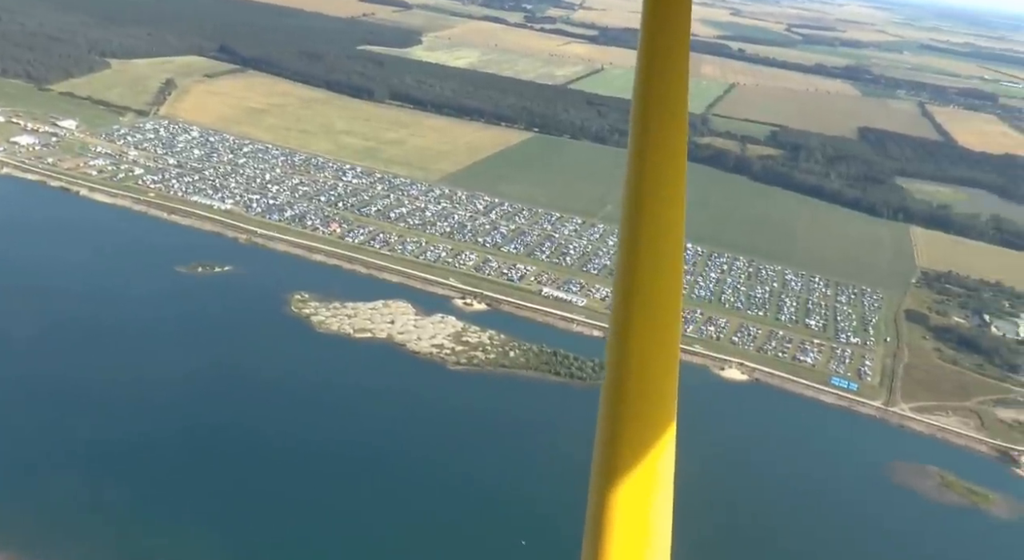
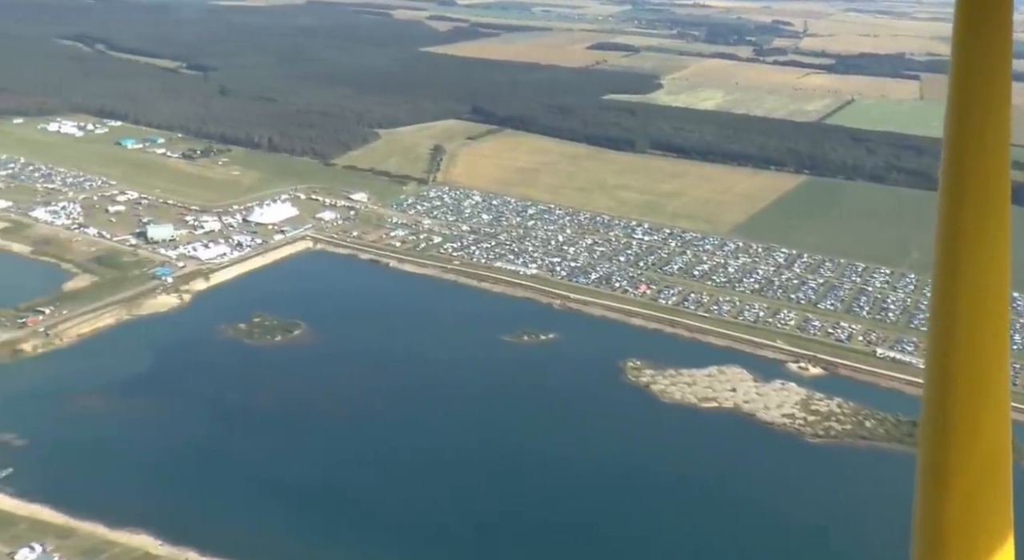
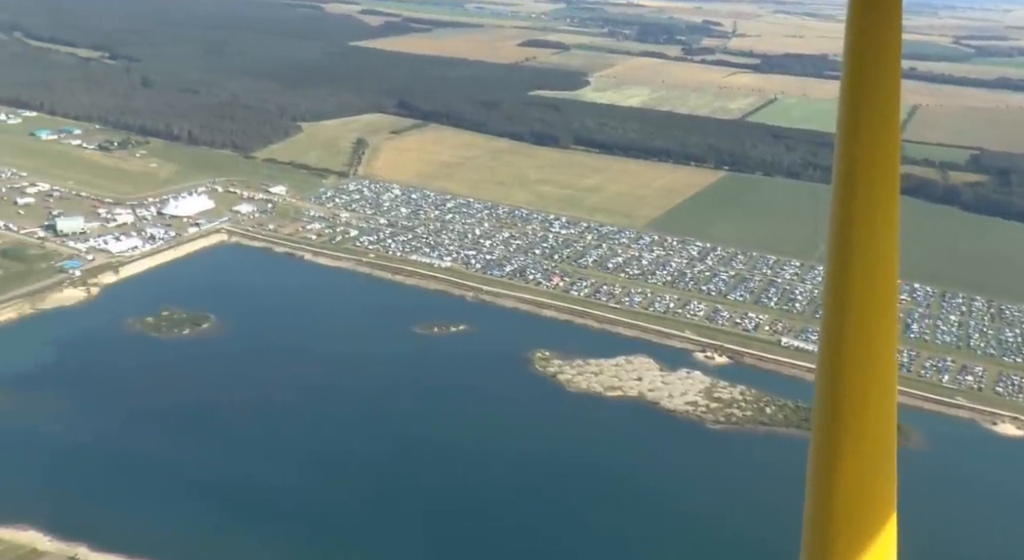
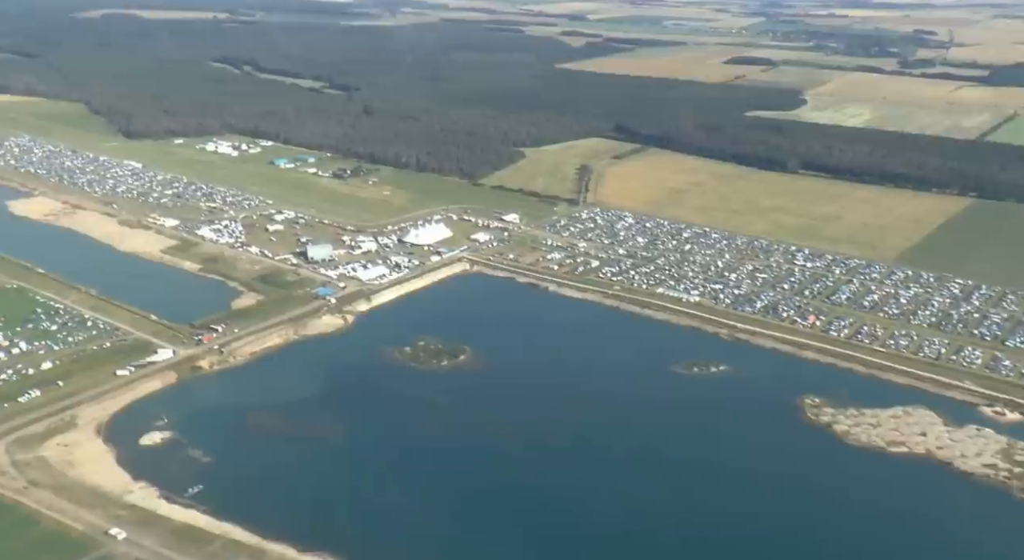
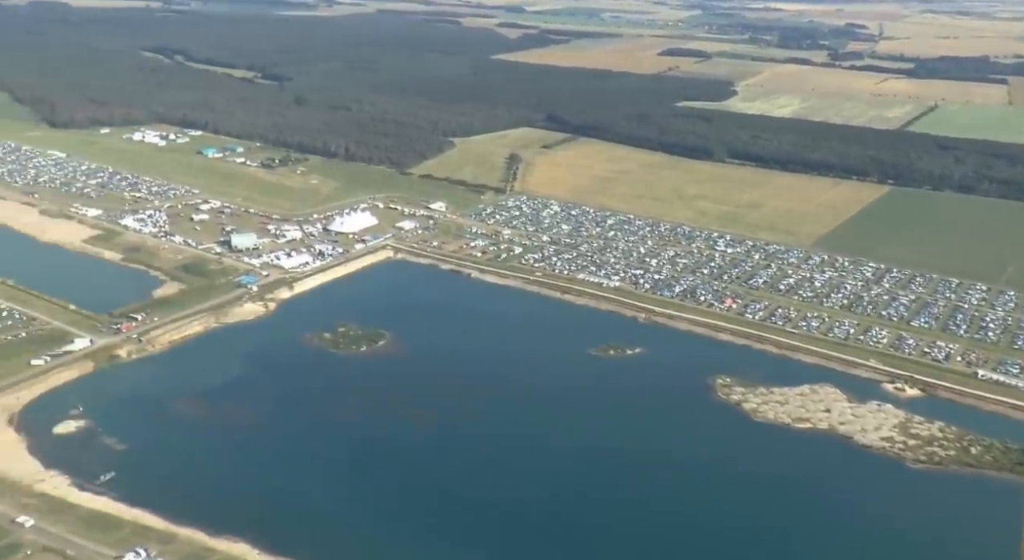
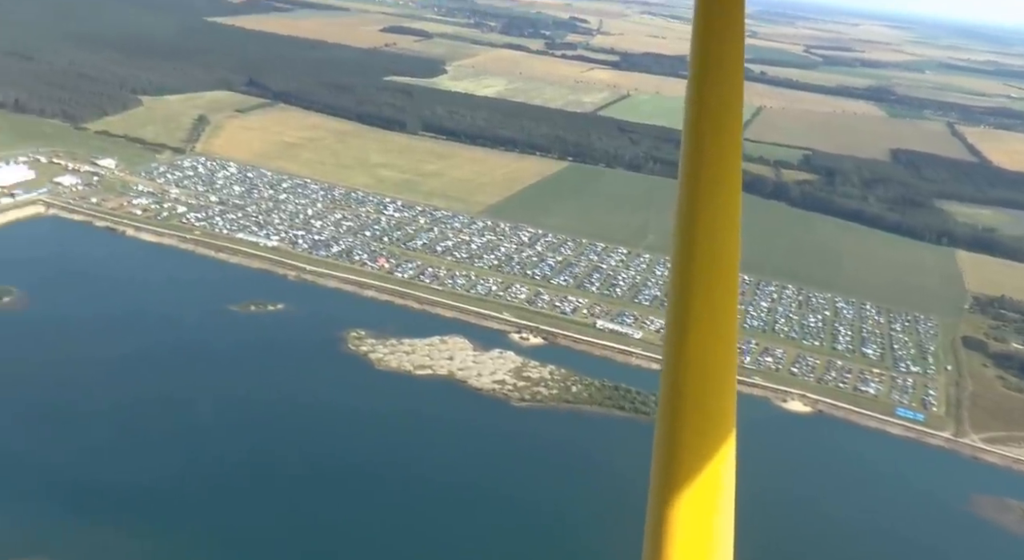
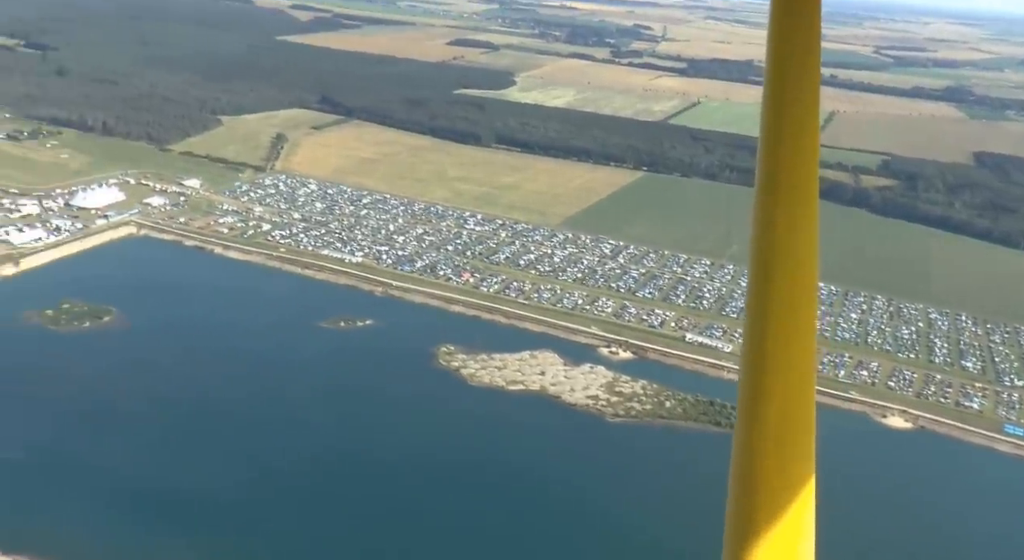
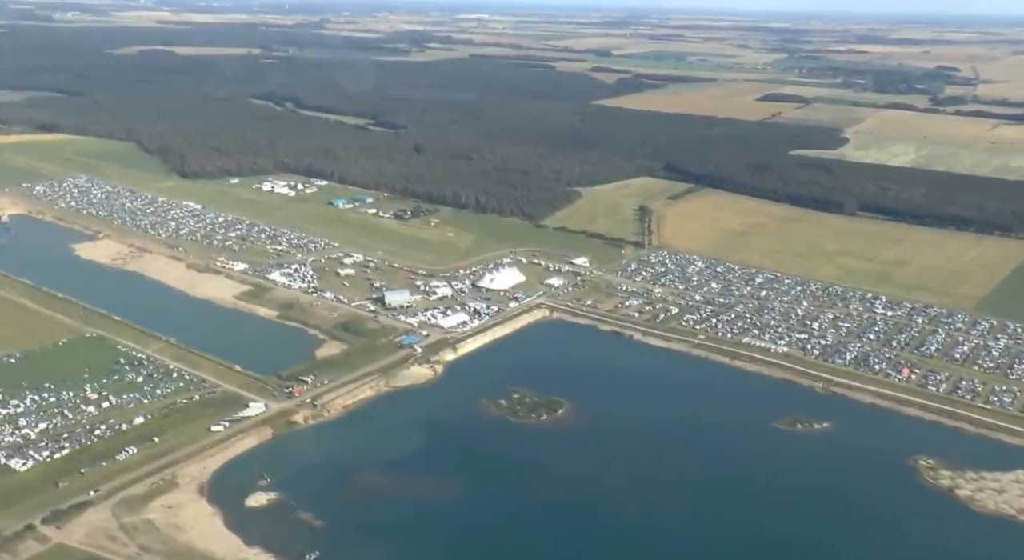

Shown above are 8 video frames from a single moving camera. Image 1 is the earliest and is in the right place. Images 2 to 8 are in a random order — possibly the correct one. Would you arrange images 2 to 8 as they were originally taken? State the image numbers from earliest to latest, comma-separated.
6, 7, 3, 2, 5, 4, 8
